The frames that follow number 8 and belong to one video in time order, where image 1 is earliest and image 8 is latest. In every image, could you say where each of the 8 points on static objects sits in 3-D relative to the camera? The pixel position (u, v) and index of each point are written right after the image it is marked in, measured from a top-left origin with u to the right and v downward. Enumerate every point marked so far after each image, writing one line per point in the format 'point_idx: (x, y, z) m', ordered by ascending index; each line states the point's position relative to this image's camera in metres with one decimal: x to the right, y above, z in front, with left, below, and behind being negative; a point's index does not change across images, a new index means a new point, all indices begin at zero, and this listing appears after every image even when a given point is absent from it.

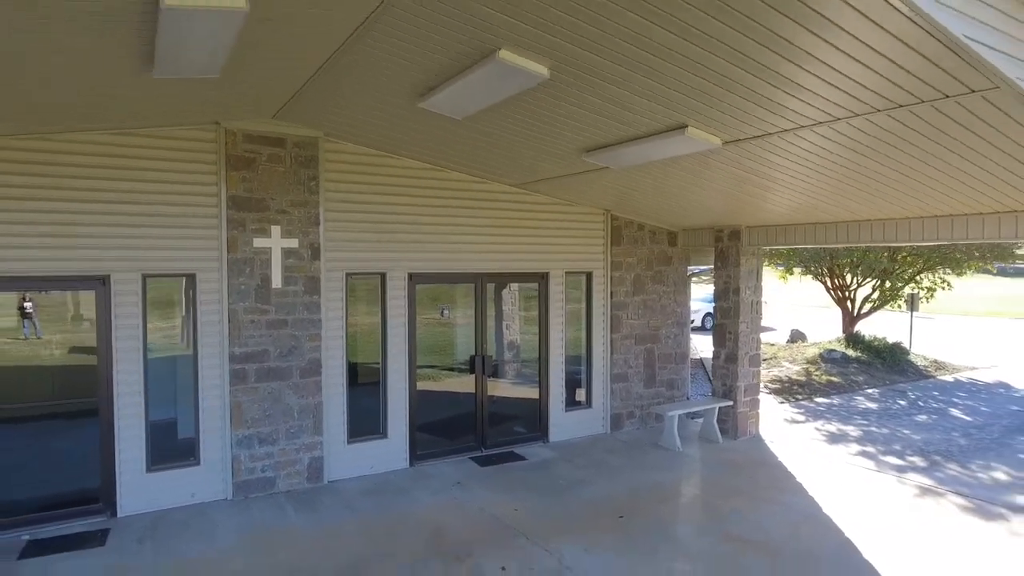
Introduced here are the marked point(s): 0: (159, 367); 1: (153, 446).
0: (-4.3, -1.0, +5.1) m
1: (-4.4, -1.9, +5.1) m
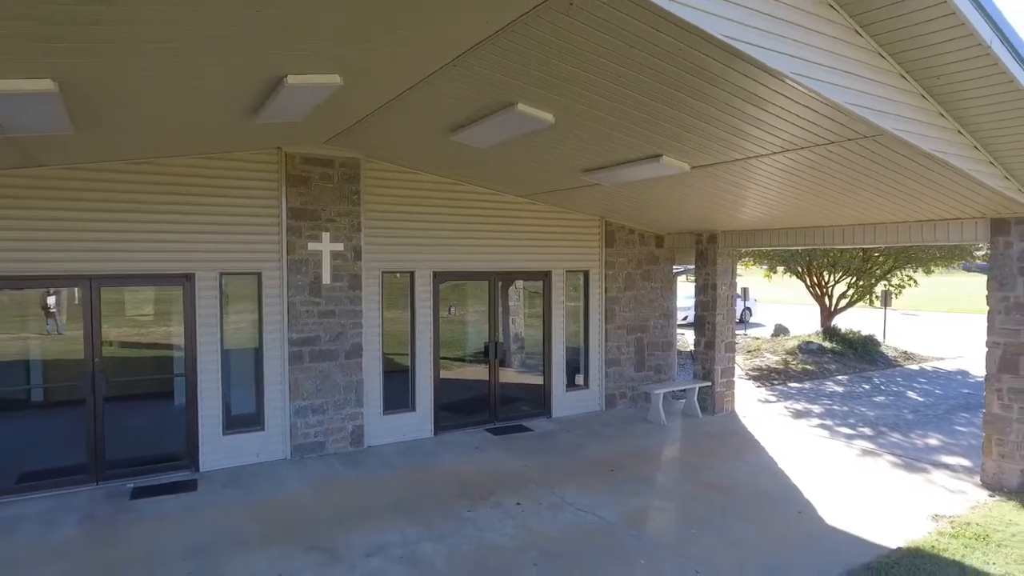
0: (-4.2, -0.9, +6.2) m
1: (-4.2, -1.9, +6.2) m
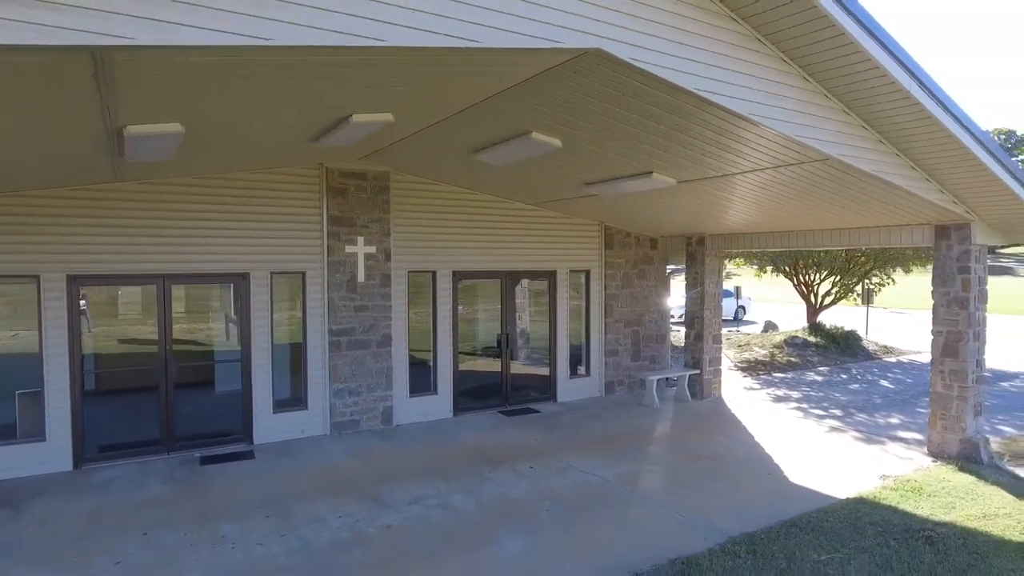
0: (-4.0, -0.9, +7.1) m
1: (-4.0, -1.8, +7.1) m
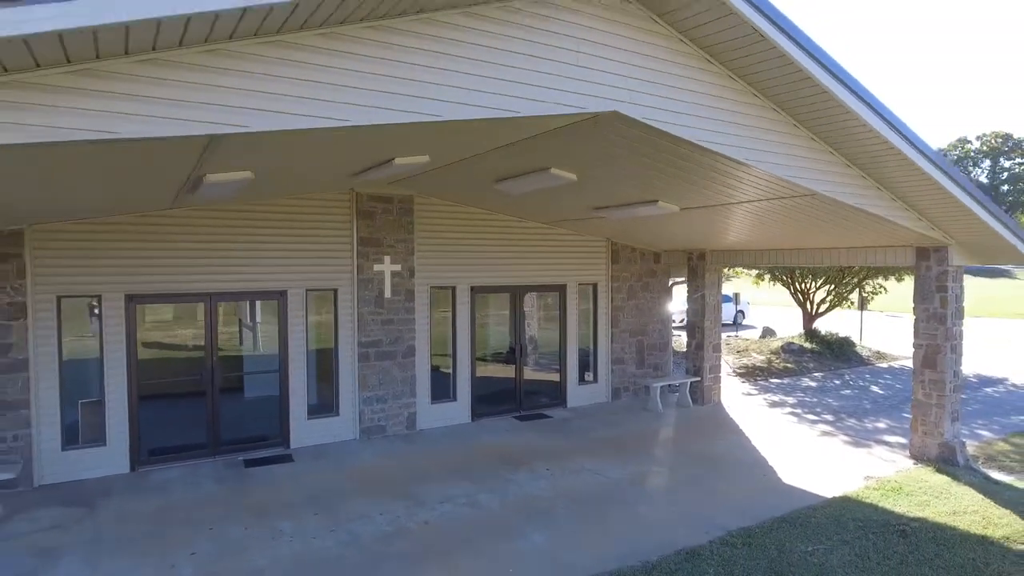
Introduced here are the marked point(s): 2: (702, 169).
0: (-3.7, -1.2, +7.7) m
1: (-3.7, -2.1, +7.7) m
2: (+2.4, +1.5, +5.4) m
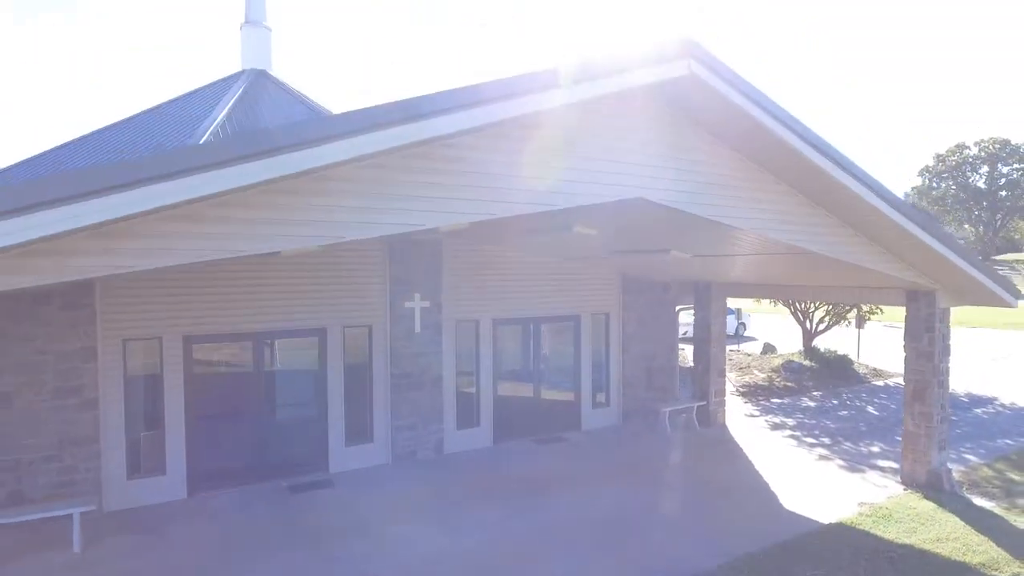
0: (-3.3, -1.9, +8.4) m
1: (-3.3, -2.9, +8.3) m
2: (+2.9, +0.8, +6.0) m
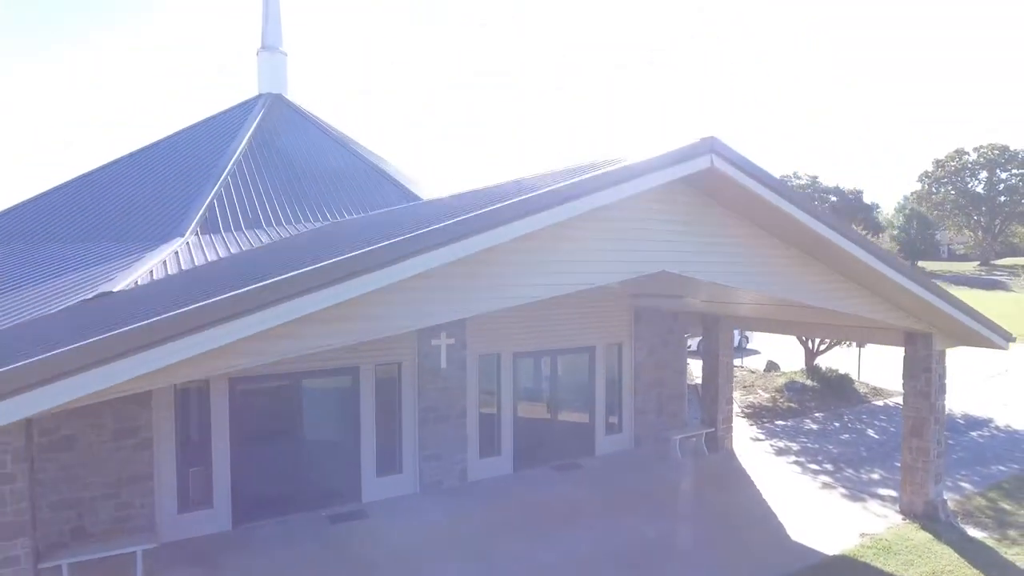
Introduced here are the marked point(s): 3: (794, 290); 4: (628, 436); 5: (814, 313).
0: (-2.8, -2.7, +8.9) m
1: (-2.8, -3.7, +8.9) m
2: (+3.3, 0.0, +6.5) m
3: (+4.4, 0.0, +6.5) m
4: (+3.1, -3.9, +11.1) m
5: (+6.1, -0.6, +8.4) m
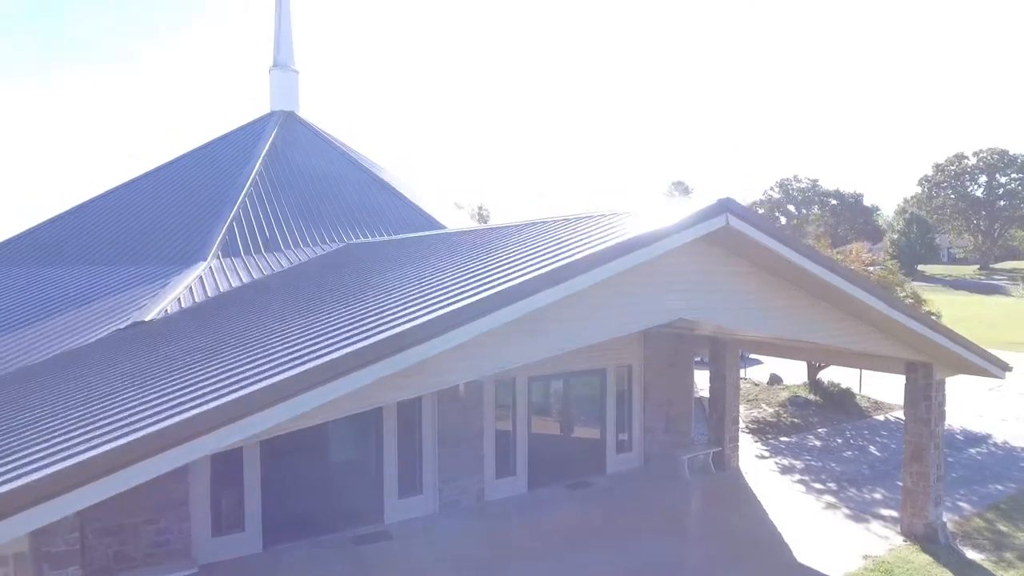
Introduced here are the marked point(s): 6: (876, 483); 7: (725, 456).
0: (-2.4, -3.4, +9.2) m
1: (-2.5, -4.3, +9.2) m
2: (+3.7, -0.6, +6.9) m
3: (+4.8, -0.7, +6.9) m
4: (+3.4, -4.6, +11.5) m
5: (+6.5, -1.2, +8.8) m
6: (+9.3, -5.0, +10.7) m
7: (+5.8, -4.5, +11.3) m
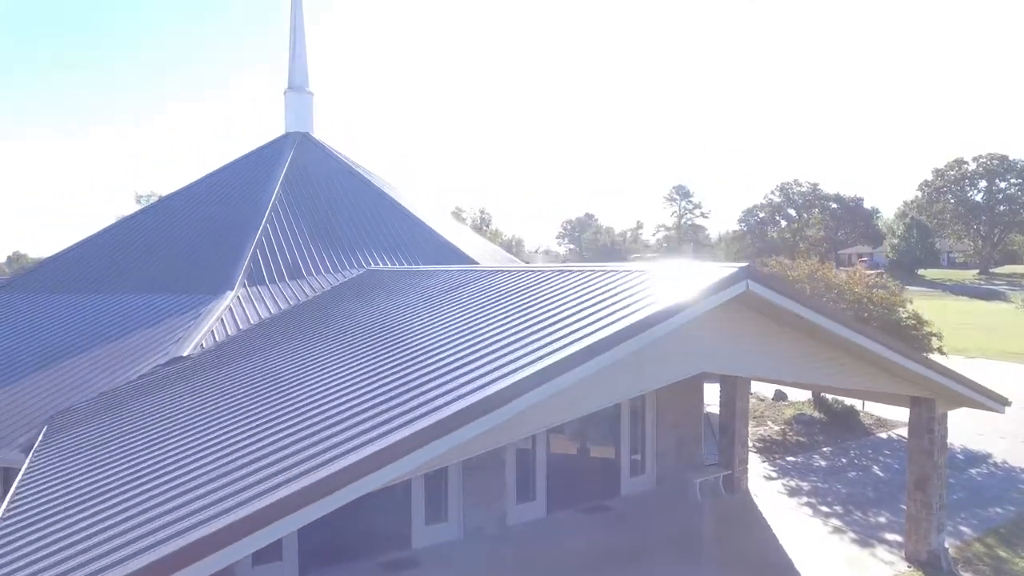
0: (-2.0, -4.2, +9.7) m
1: (-2.0, -5.1, +9.6) m
2: (+4.2, -1.5, +7.3) m
3: (+5.3, -1.5, +7.3) m
4: (+3.9, -5.4, +11.9) m
5: (+7.0, -2.0, +9.2) m
6: (+9.8, -5.8, +11.1) m
7: (+6.3, -5.4, +11.8) m
